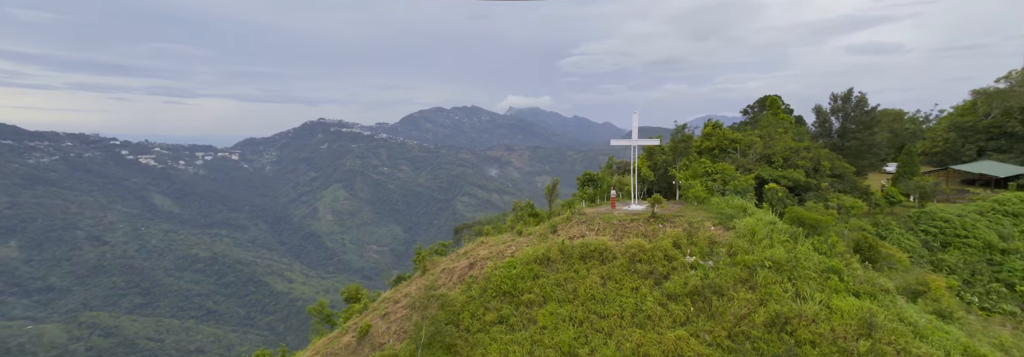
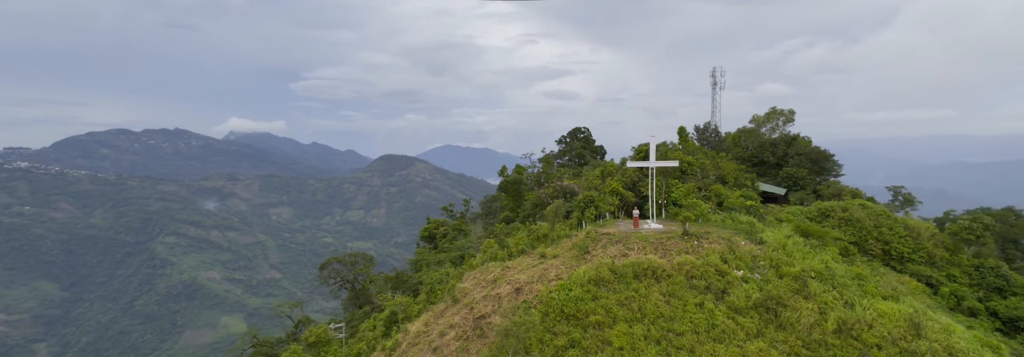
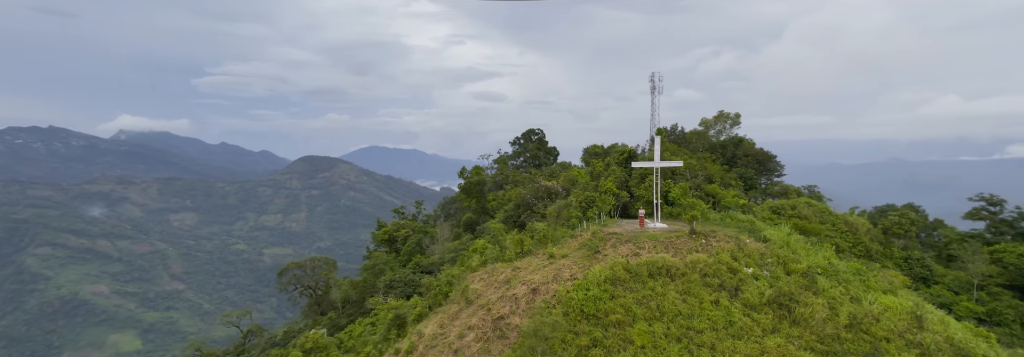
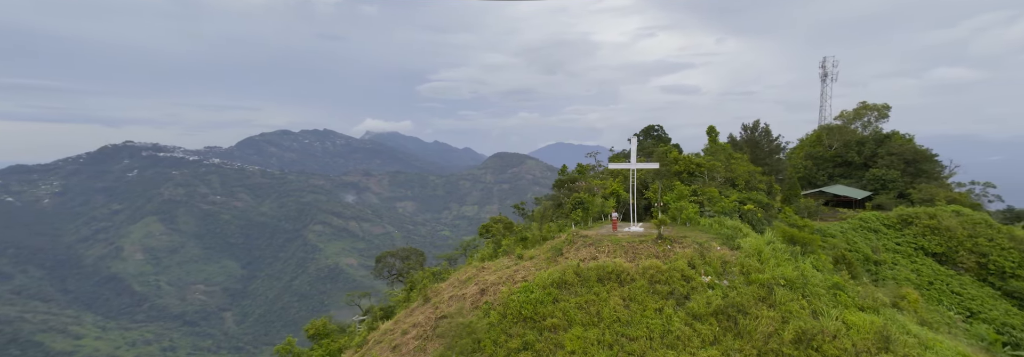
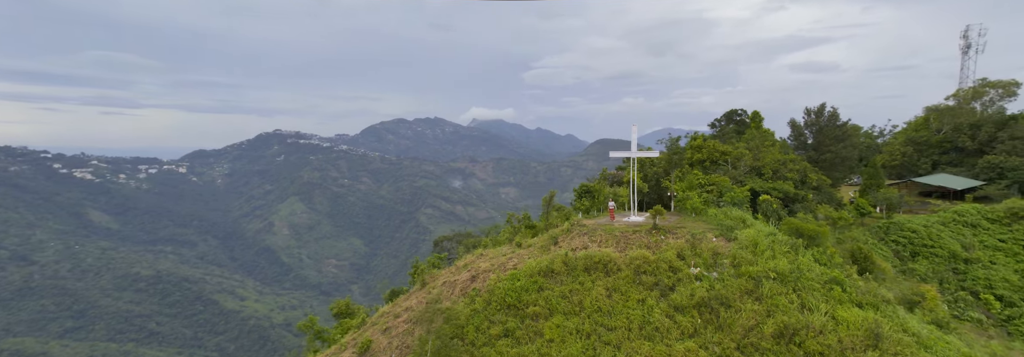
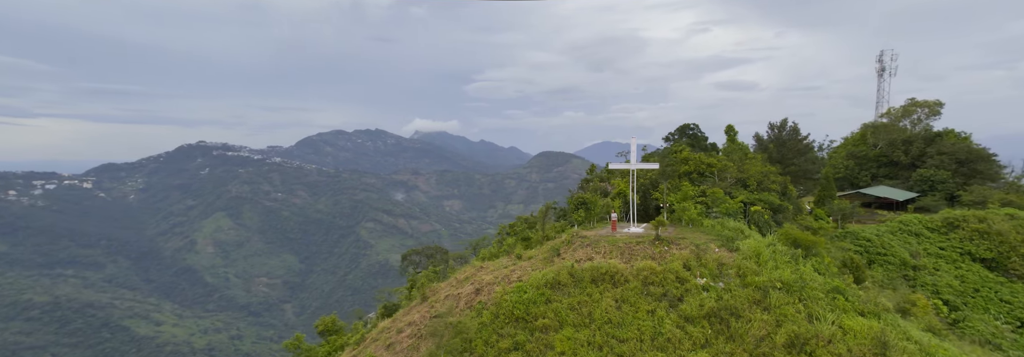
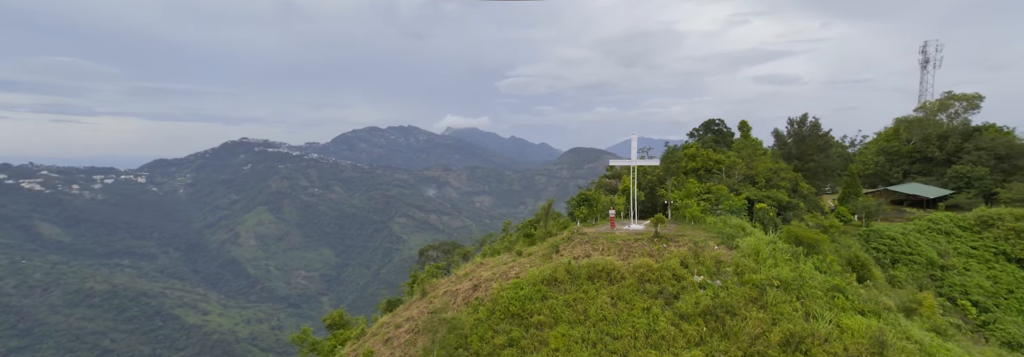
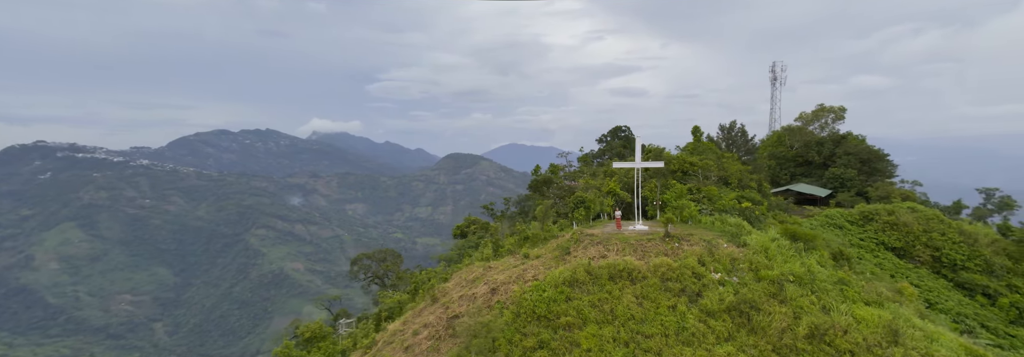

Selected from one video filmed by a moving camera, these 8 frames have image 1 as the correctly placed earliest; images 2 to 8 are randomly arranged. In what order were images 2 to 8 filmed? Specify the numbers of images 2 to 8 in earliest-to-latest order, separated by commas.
5, 7, 6, 4, 8, 2, 3
